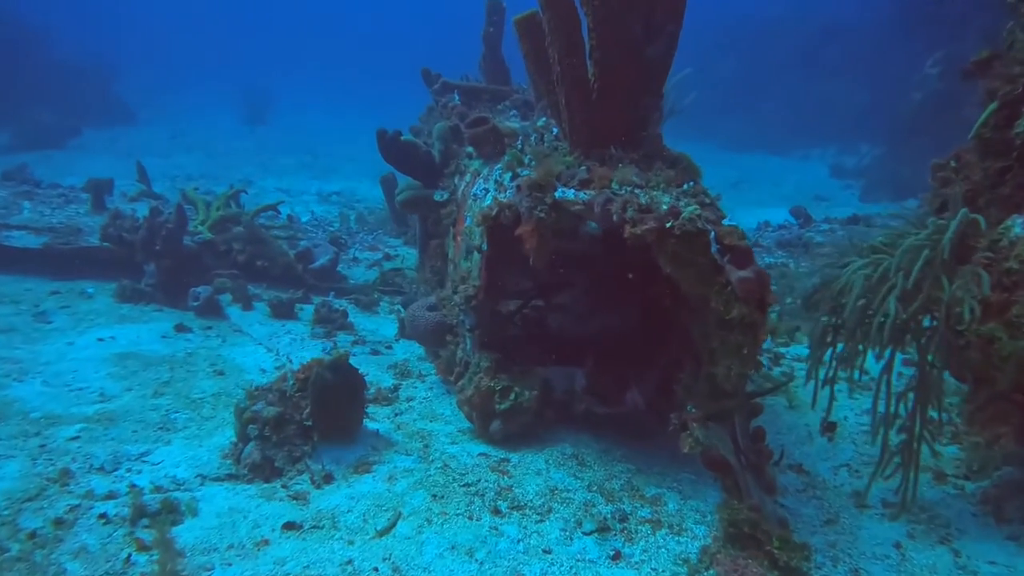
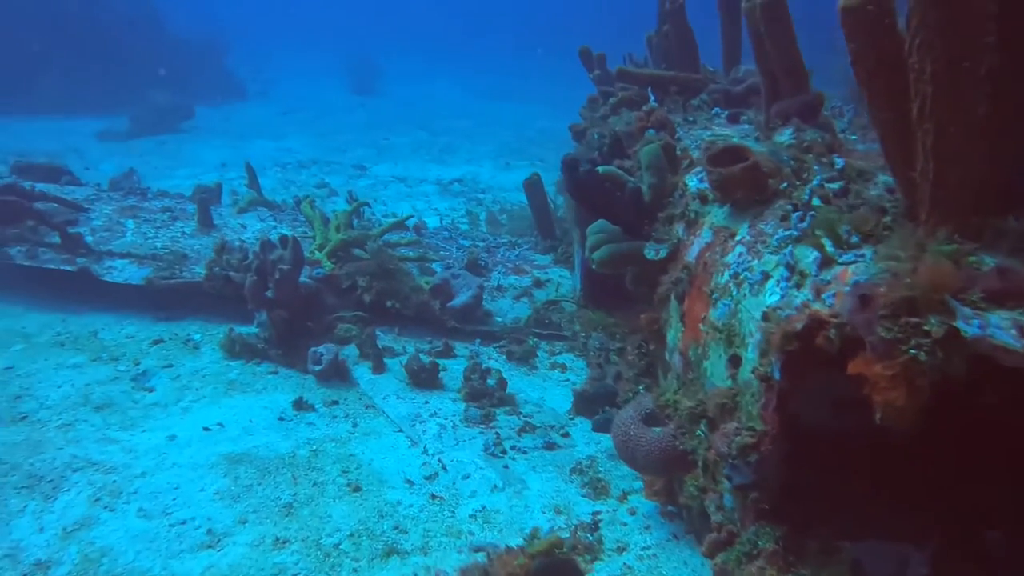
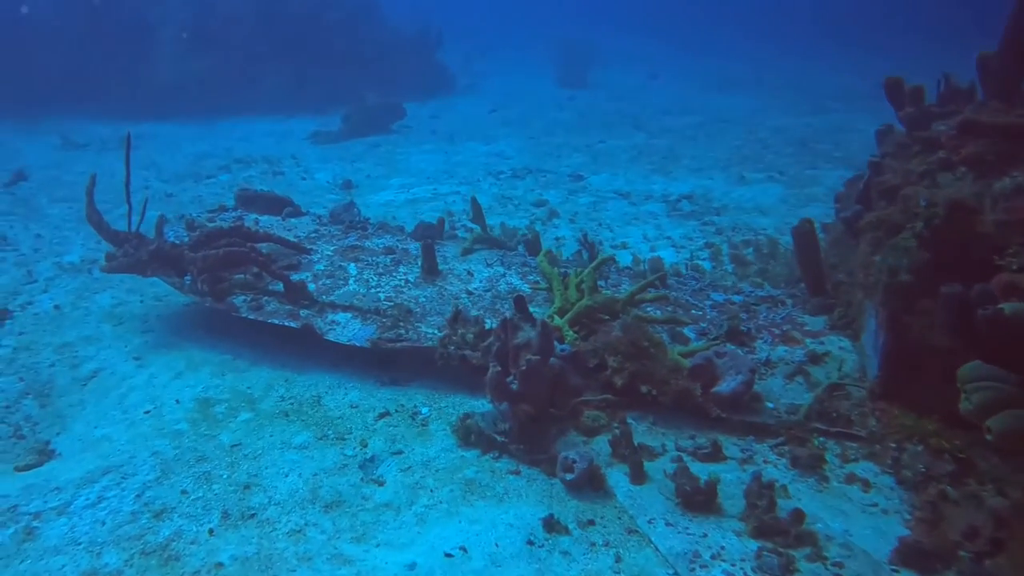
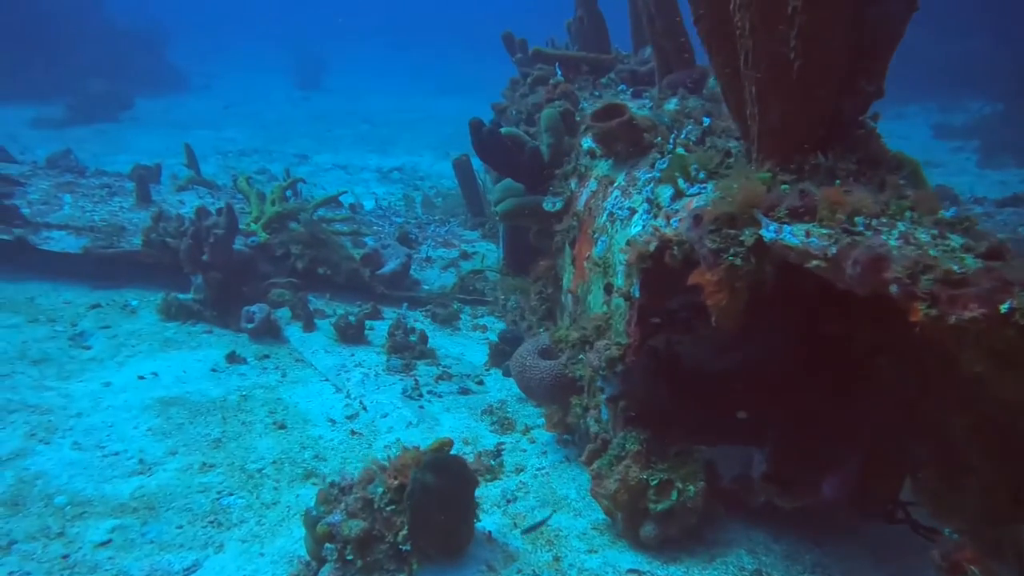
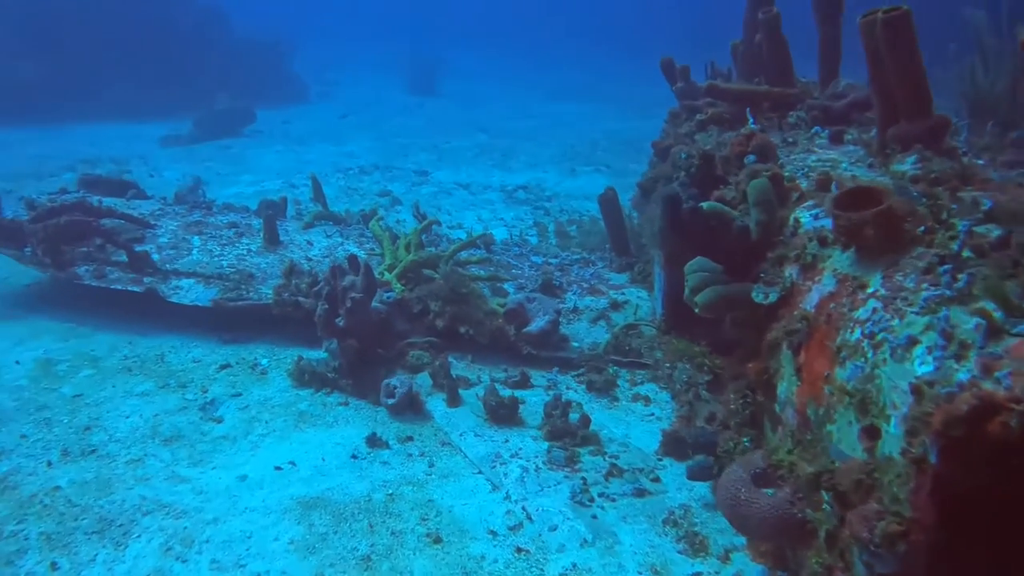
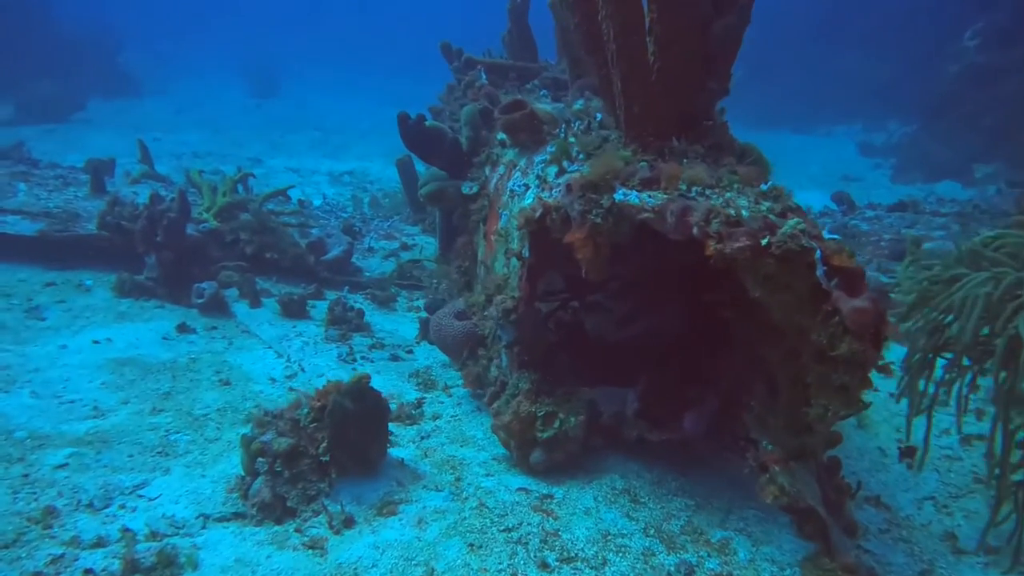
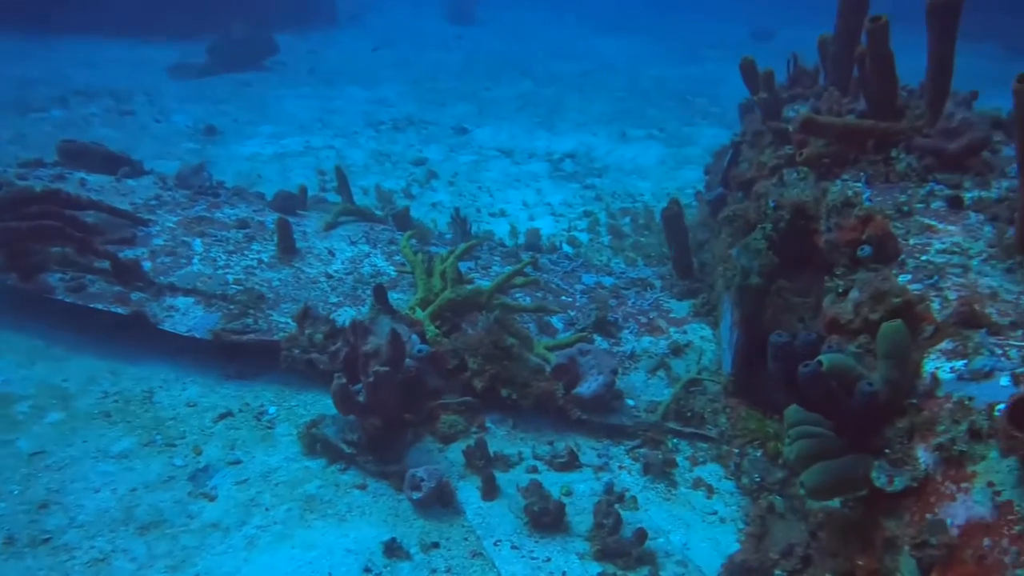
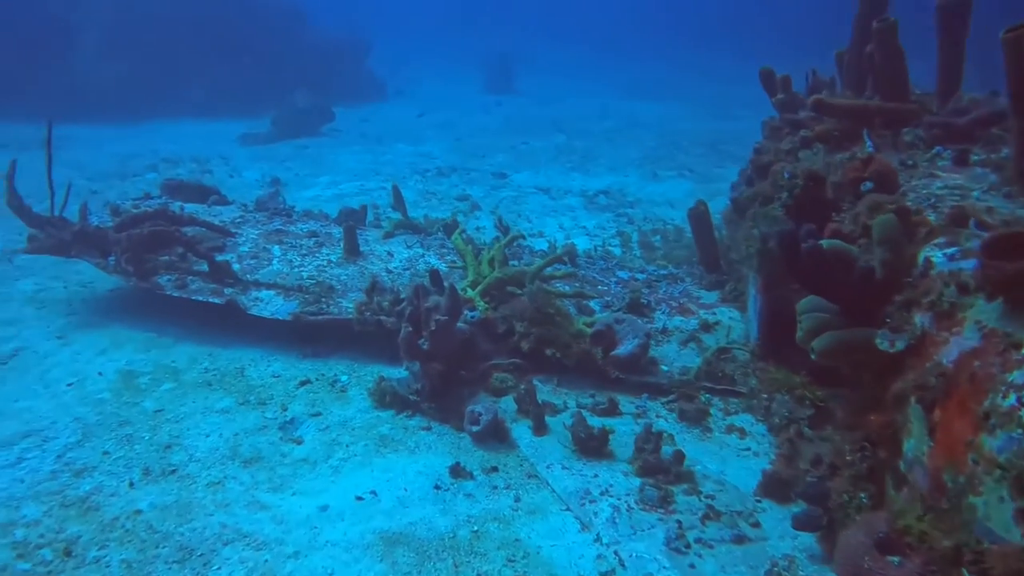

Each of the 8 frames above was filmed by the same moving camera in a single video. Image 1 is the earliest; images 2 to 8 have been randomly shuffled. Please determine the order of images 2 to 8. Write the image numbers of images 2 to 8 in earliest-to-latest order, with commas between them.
6, 4, 2, 5, 8, 3, 7
